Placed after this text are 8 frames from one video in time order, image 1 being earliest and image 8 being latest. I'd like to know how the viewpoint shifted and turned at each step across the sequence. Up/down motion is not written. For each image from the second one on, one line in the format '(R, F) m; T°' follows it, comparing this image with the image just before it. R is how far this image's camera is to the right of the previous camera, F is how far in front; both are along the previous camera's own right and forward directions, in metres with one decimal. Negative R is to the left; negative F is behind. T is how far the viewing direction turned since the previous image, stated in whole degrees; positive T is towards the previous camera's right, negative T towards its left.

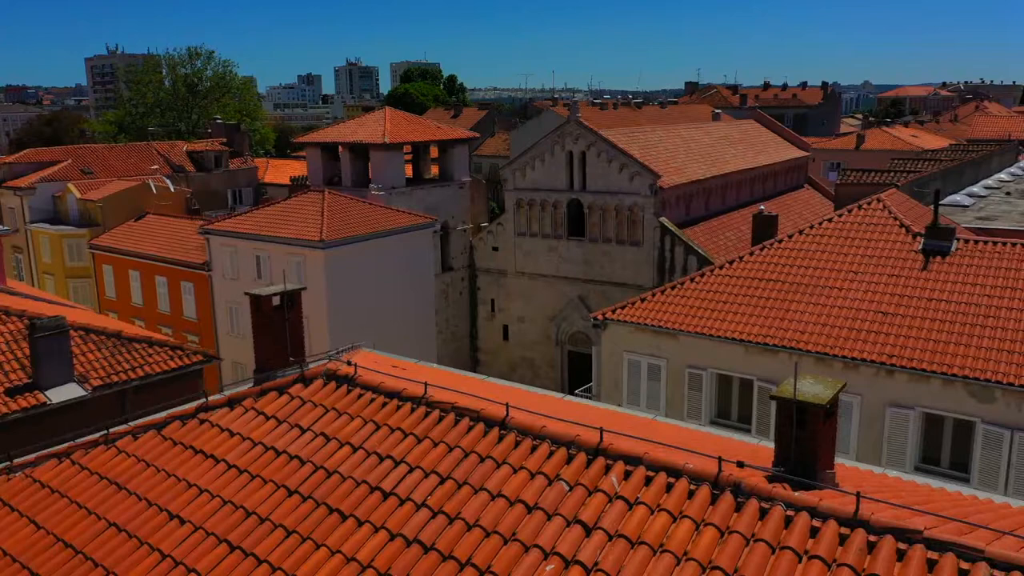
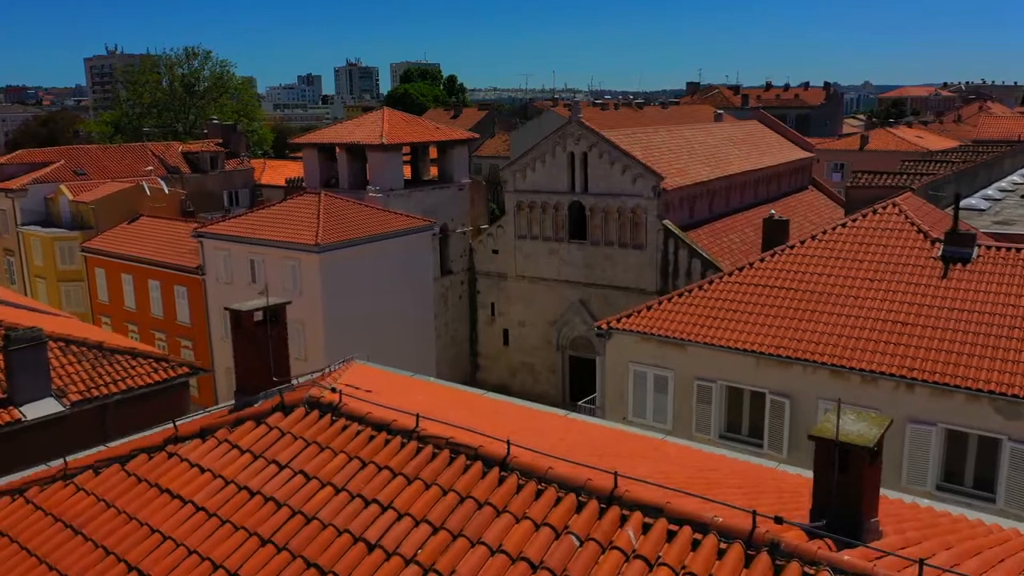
(0.0, +0.7) m; 0°
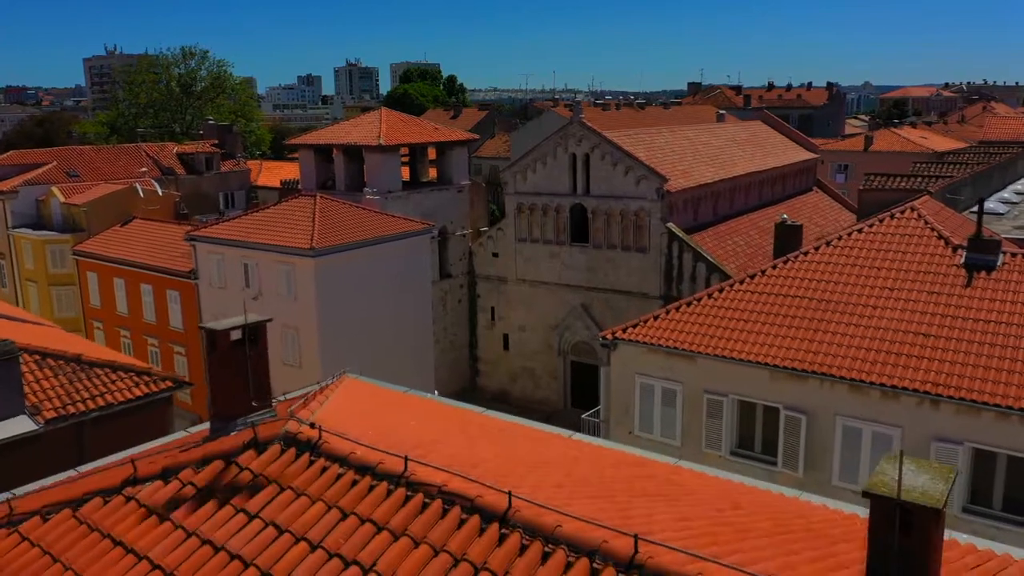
(0.0, +0.8) m; 0°
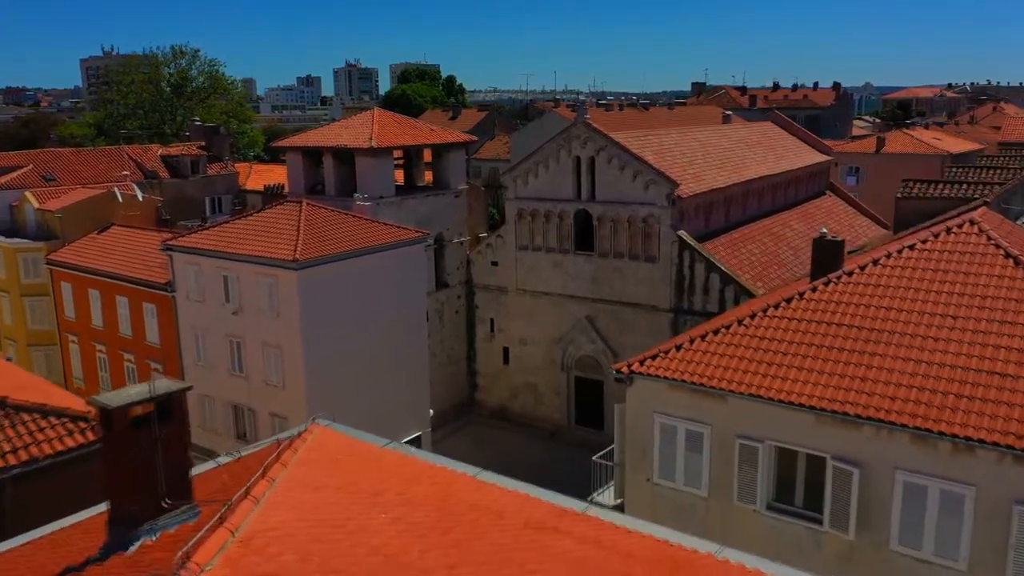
(0.0, +2.1) m; 0°
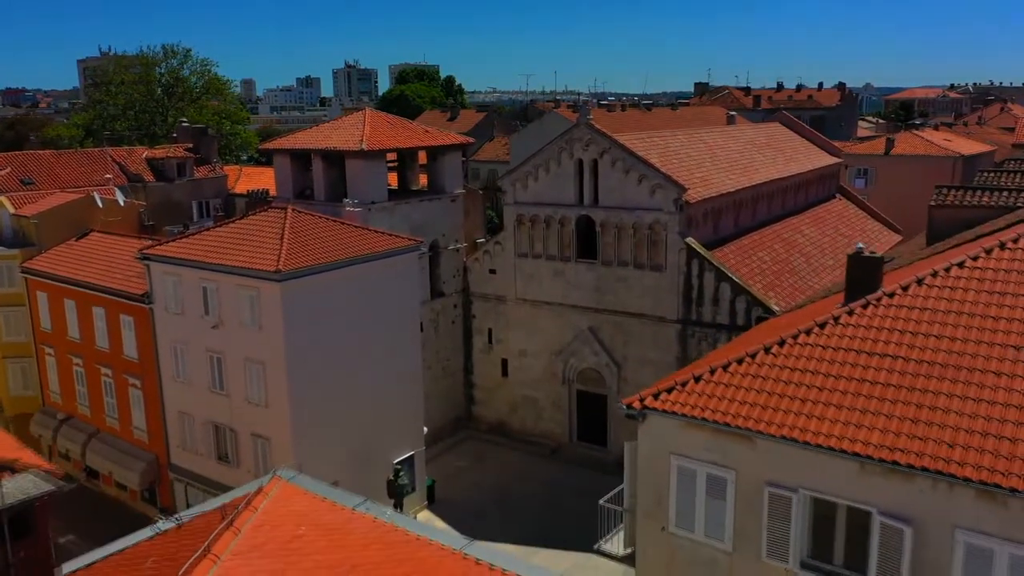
(+0.1, +1.7) m; 0°
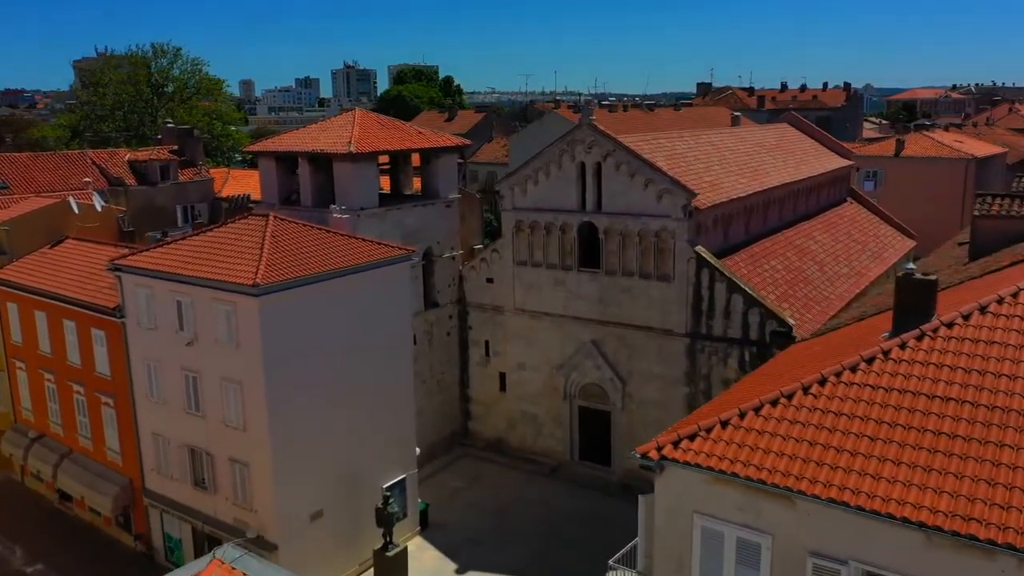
(+0.1, +1.8) m; 0°
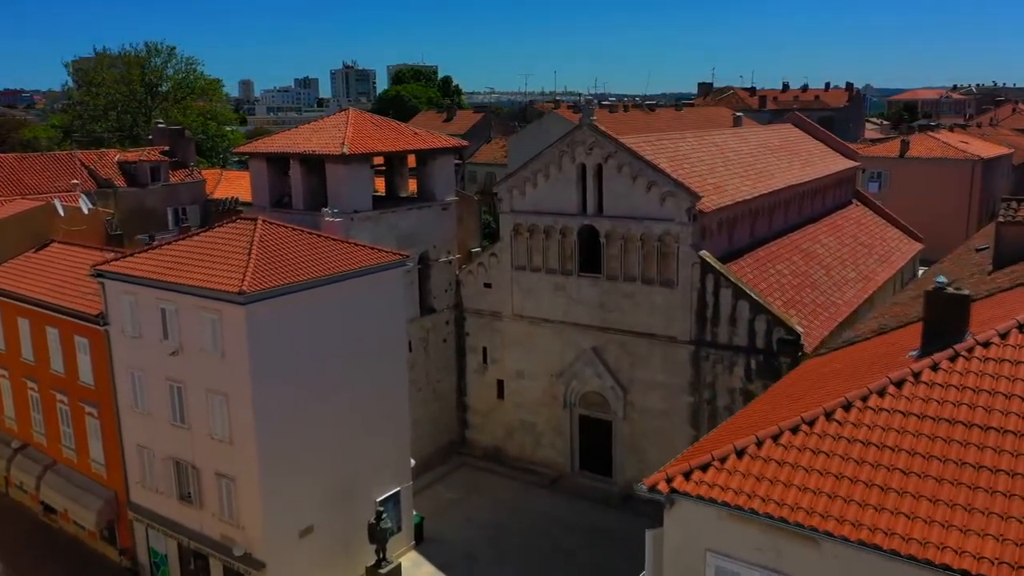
(0.0, +0.9) m; 0°
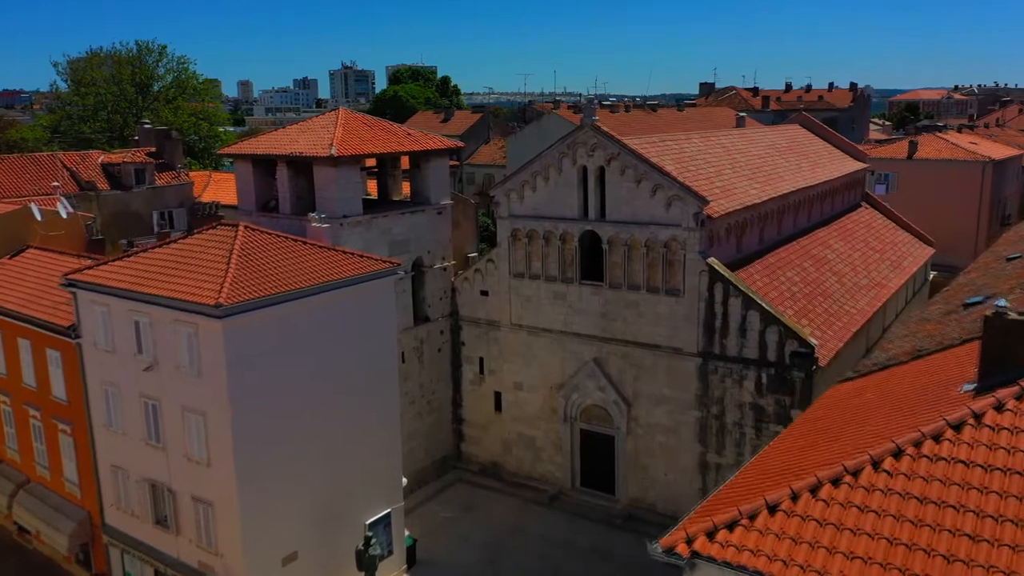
(+0.1, +1.4) m; 0°
